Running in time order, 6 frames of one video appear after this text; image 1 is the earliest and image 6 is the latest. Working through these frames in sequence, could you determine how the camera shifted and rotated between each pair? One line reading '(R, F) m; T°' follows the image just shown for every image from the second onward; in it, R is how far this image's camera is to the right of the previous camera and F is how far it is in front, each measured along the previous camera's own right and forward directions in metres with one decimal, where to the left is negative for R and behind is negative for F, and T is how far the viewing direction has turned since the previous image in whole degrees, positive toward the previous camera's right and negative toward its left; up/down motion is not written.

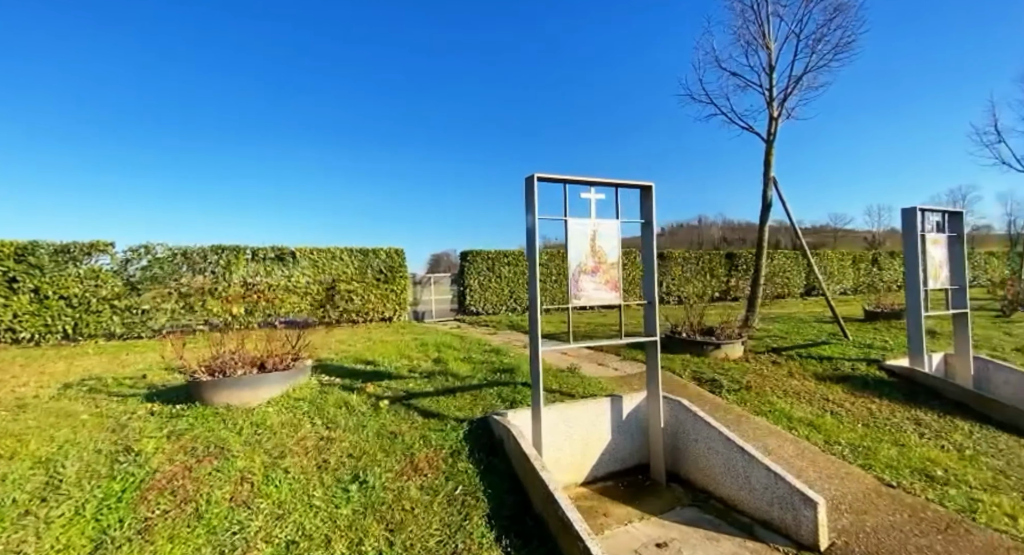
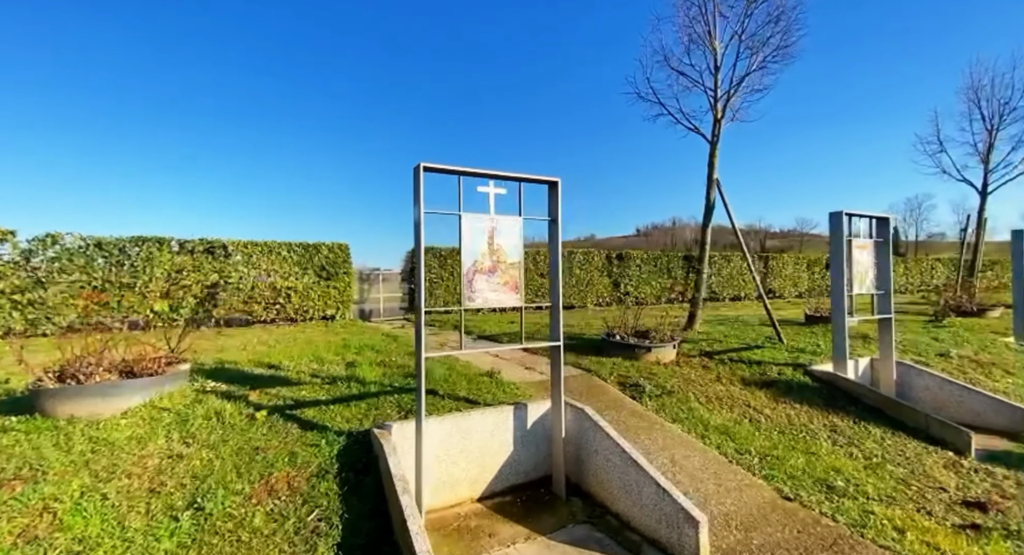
(+0.6, +0.2) m; +3°
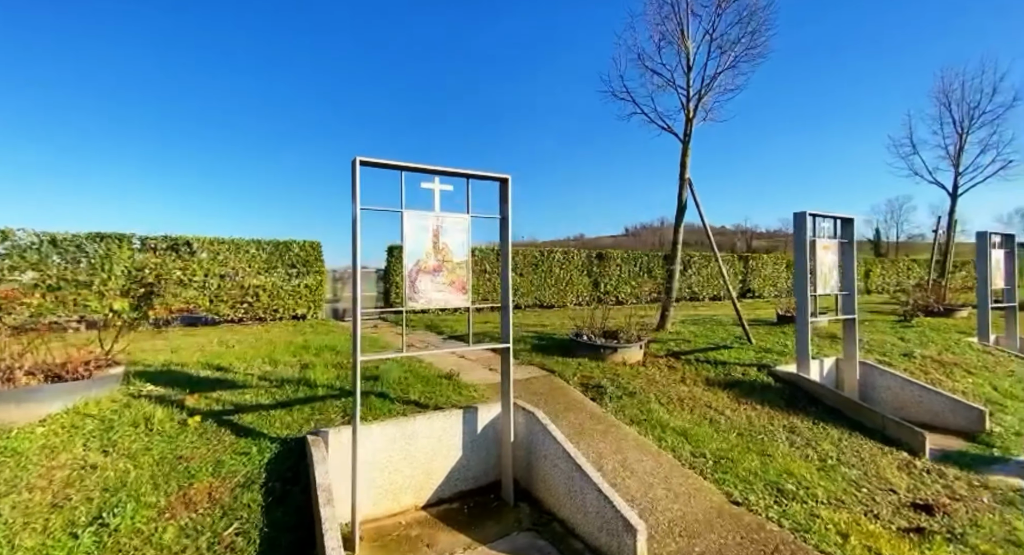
(+0.3, +0.1) m; +2°
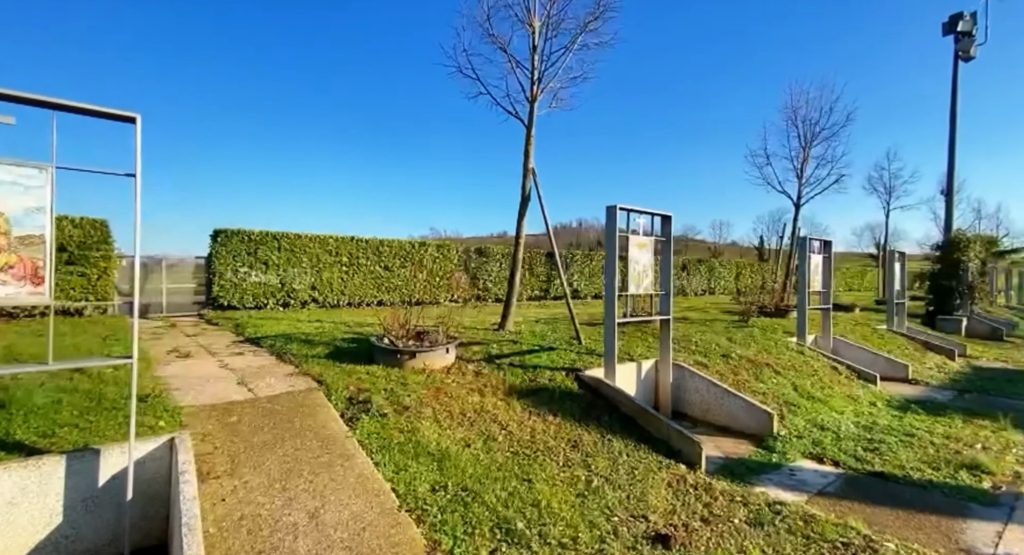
(+1.5, +0.6) m; +11°
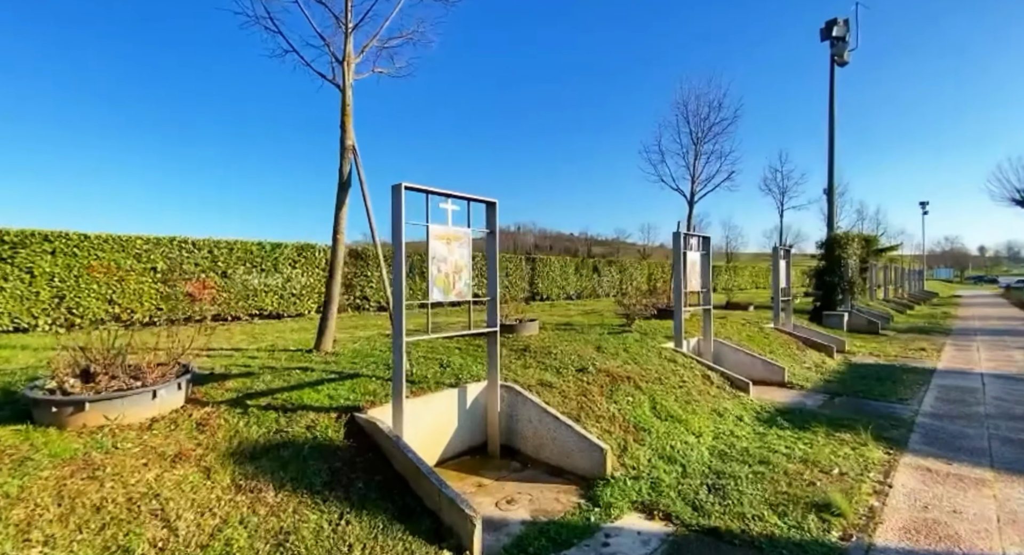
(+1.6, +1.2) m; +8°
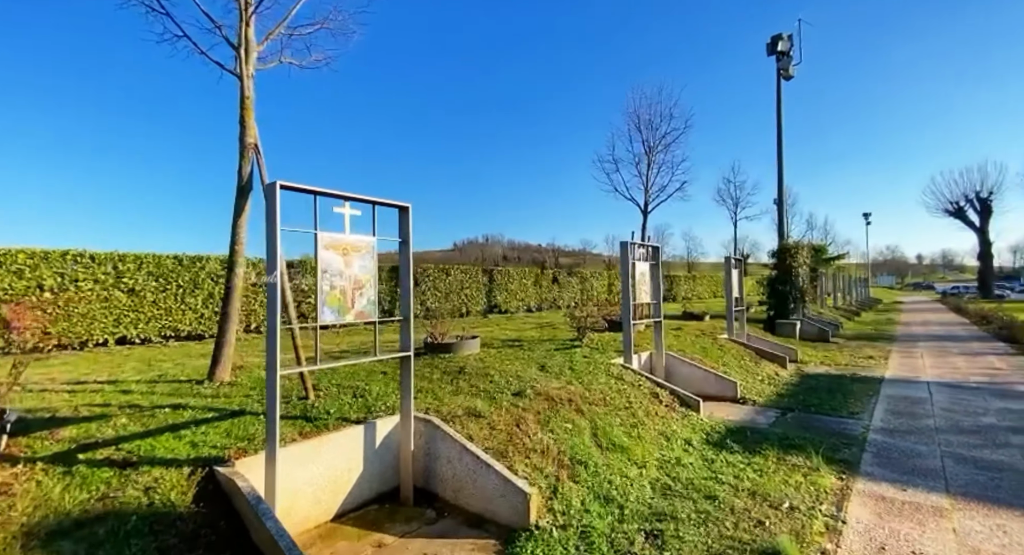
(+0.5, +0.6) m; +4°
